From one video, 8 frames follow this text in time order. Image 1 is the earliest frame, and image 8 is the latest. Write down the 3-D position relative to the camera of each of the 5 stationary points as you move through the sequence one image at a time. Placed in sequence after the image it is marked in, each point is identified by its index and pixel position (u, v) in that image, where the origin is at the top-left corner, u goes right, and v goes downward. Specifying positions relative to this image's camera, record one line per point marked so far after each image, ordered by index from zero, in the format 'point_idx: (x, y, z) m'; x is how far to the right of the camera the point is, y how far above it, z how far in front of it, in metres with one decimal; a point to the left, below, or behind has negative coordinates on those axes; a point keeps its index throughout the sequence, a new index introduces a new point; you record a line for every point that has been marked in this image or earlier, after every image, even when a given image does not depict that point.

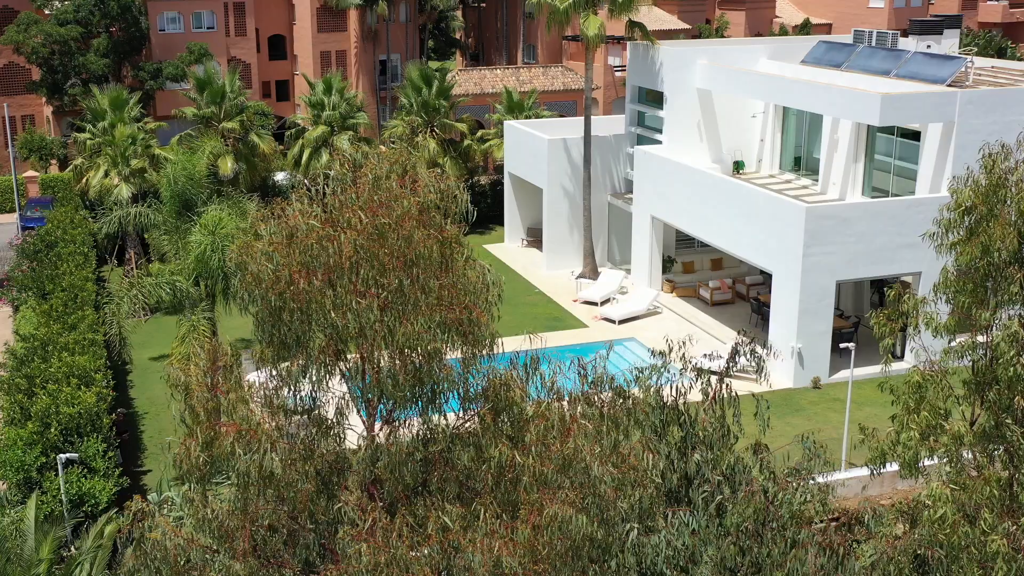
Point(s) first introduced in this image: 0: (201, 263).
0: (-5.2, +0.4, +19.7) m
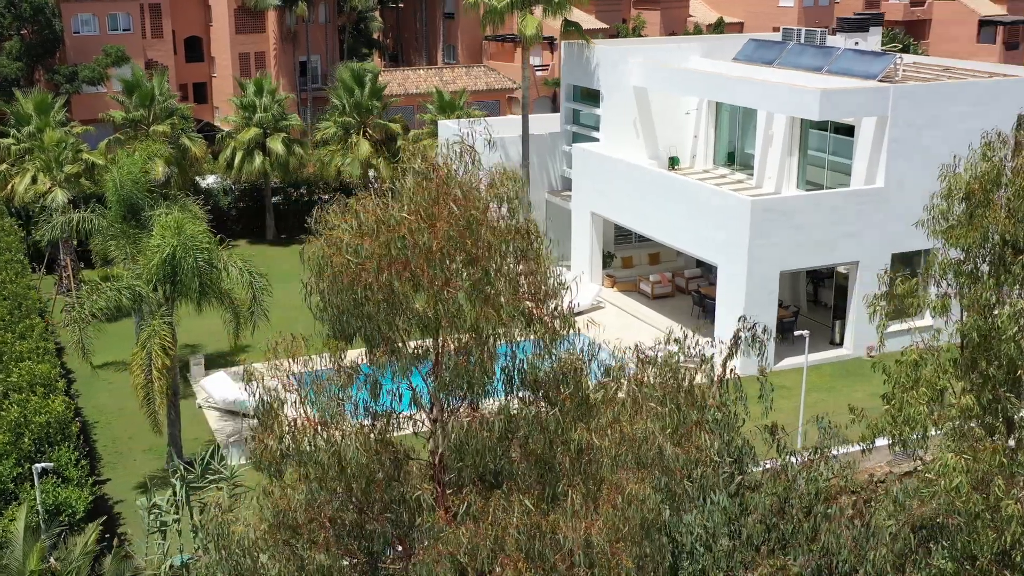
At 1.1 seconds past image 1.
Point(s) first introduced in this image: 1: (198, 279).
0: (-5.8, +0.4, +19.5) m
1: (-5.3, +0.1, +19.6) m
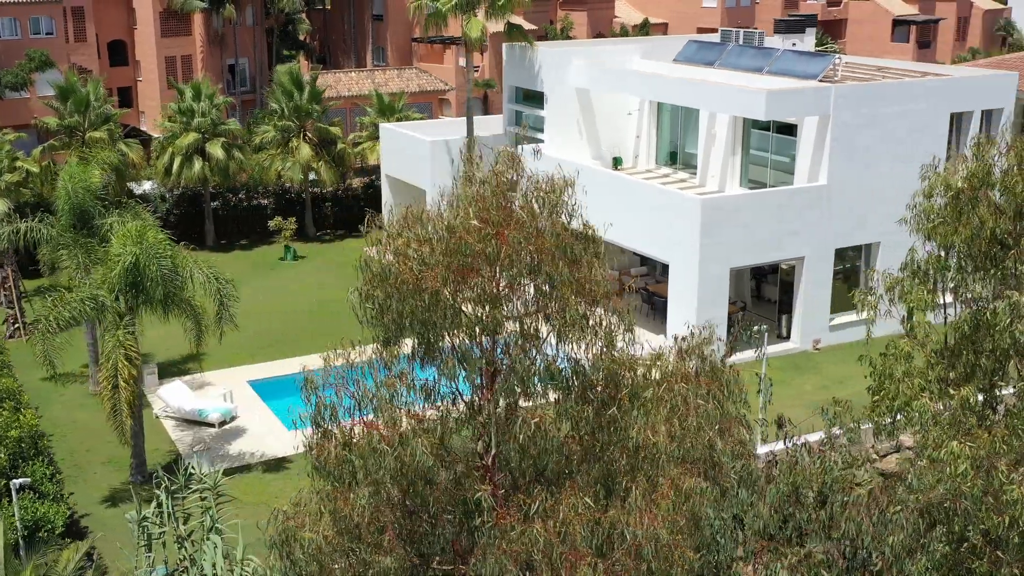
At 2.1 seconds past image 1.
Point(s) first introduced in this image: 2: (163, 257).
0: (-6.4, +0.2, +19.2) m
1: (-5.9, 0.0, +19.4) m
2: (-5.9, +0.5, +19.5) m
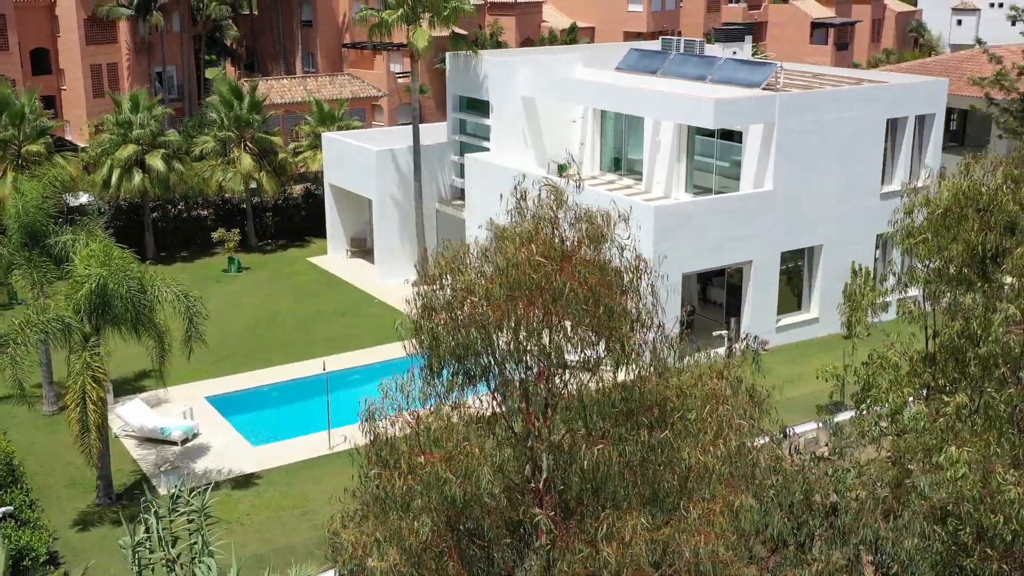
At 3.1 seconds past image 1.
0: (-6.9, -0.1, +19.0) m
1: (-6.4, -0.4, +19.3) m
2: (-6.4, +0.2, +19.3) m
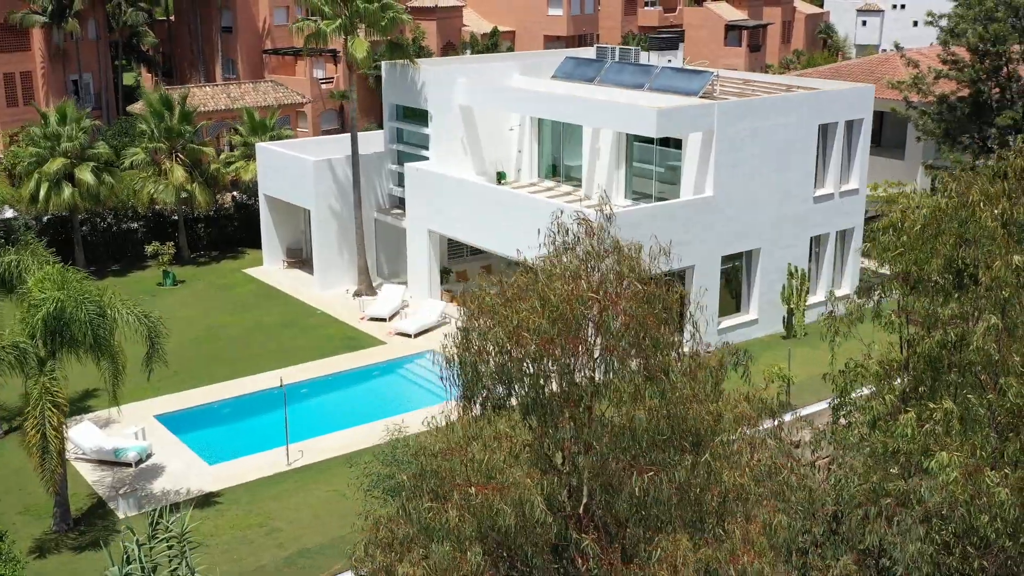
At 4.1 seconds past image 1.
0: (-7.4, -0.5, +18.7) m
1: (-7.0, -0.7, +19.0) m
2: (-7.0, -0.2, +19.0) m
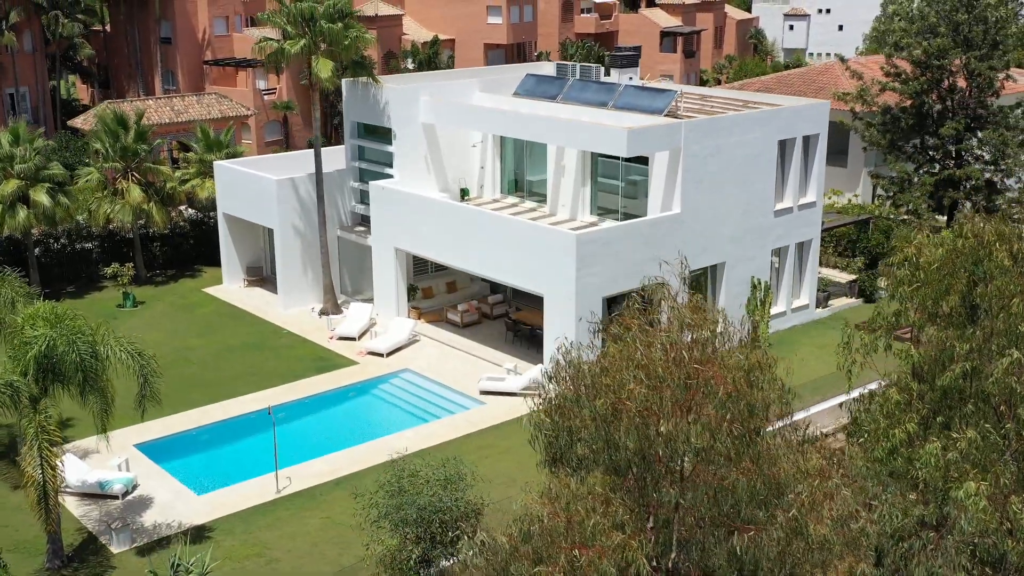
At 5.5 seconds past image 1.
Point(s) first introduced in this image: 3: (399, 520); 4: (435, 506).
0: (-7.5, -1.1, +18.5) m
1: (-7.0, -1.3, +18.8) m
2: (-7.0, -0.8, +18.8) m
3: (-1.7, -3.5, +17.4) m
4: (-1.2, -3.3, +17.4) m
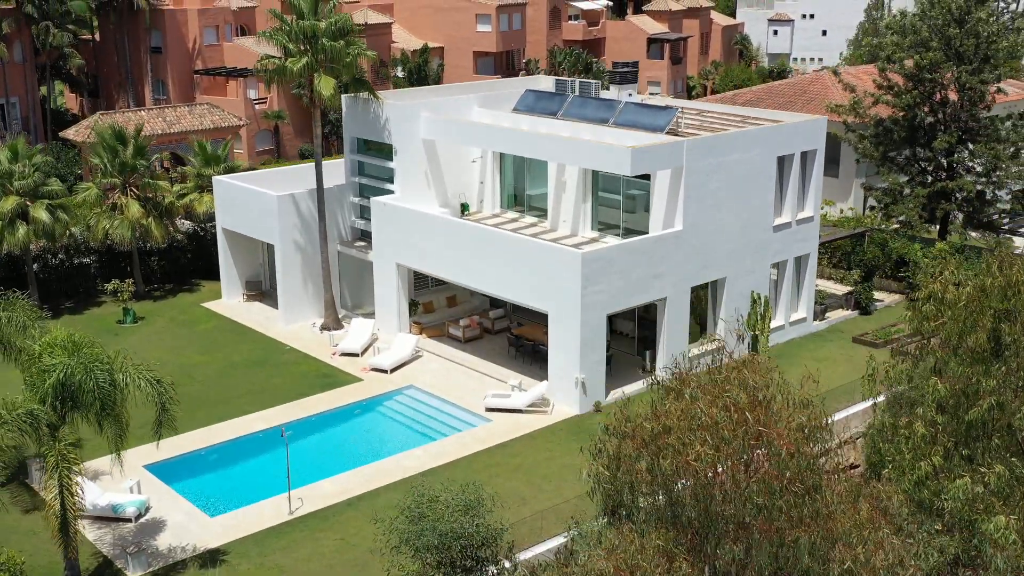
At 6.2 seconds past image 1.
0: (-7.2, -1.5, +18.6) m
1: (-6.7, -1.8, +18.9) m
2: (-6.8, -1.2, +18.9) m
3: (-1.4, -3.9, +17.5) m
4: (-0.8, -3.7, +17.6) m
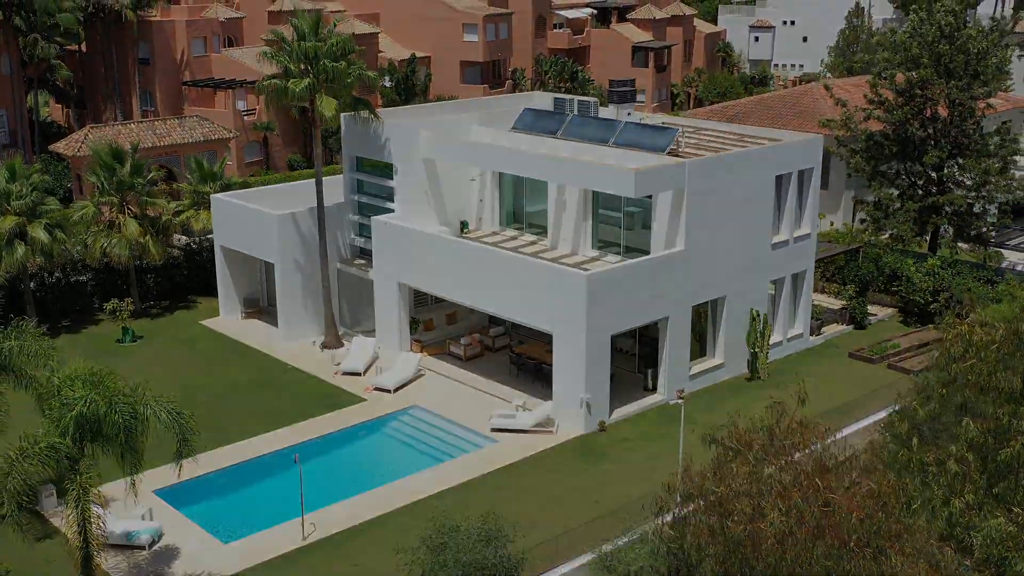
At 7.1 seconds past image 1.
0: (-6.9, -2.1, +18.6) m
1: (-6.4, -2.3, +18.9) m
2: (-6.5, -1.8, +19.0) m
3: (-1.1, -4.4, +17.7) m
4: (-0.5, -4.2, +17.8) m
